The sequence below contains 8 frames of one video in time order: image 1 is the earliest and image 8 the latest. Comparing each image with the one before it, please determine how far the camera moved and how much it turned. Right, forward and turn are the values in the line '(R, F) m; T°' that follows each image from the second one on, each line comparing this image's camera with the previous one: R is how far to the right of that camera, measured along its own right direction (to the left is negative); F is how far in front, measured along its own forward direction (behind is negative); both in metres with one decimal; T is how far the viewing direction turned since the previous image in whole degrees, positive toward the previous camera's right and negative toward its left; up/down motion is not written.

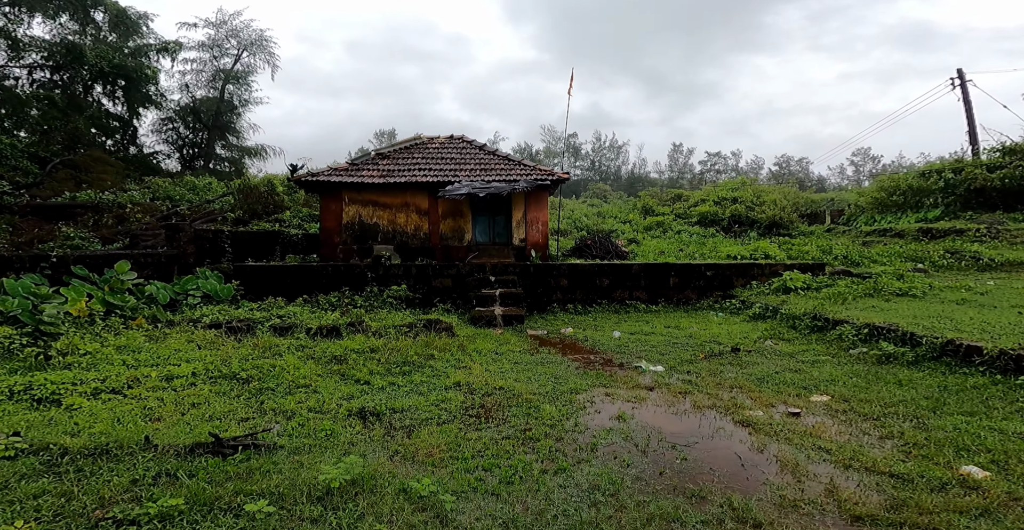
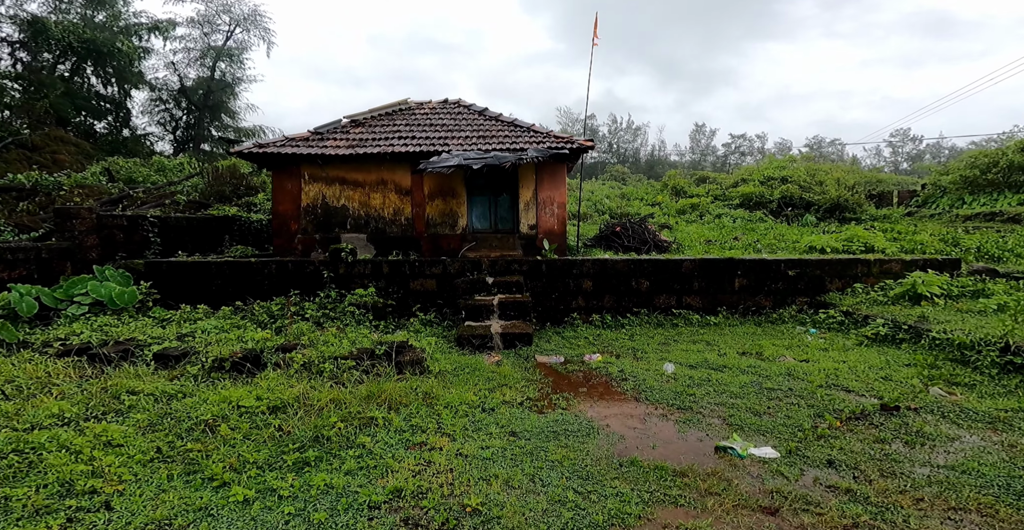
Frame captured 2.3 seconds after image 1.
(+0.2, +2.7) m; -2°
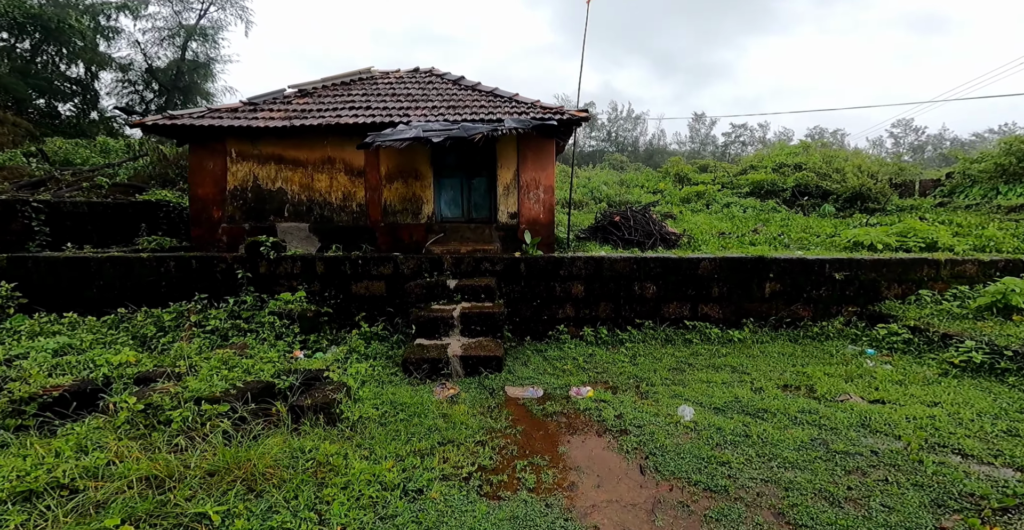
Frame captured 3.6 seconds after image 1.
(+0.3, +1.6) m; 0°
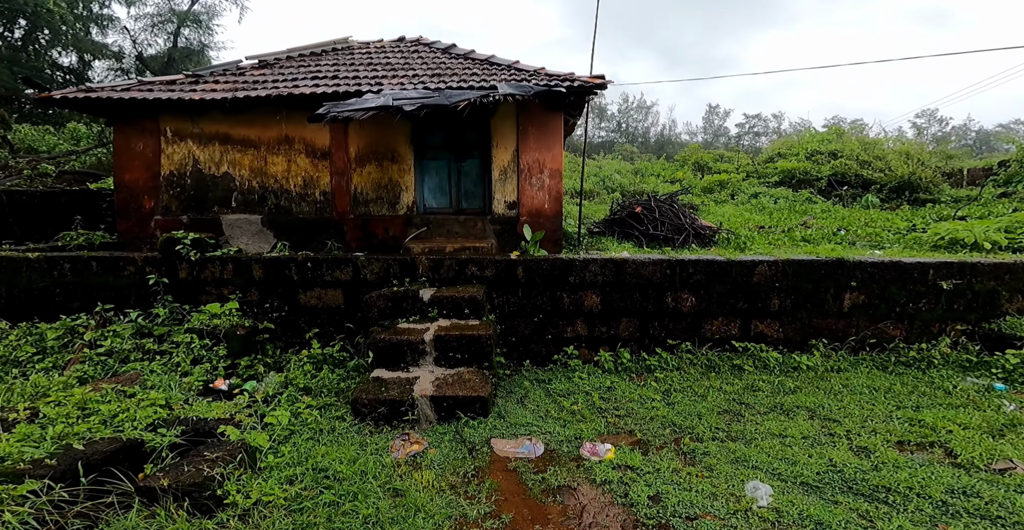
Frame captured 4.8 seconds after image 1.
(+0.1, +1.4) m; -1°
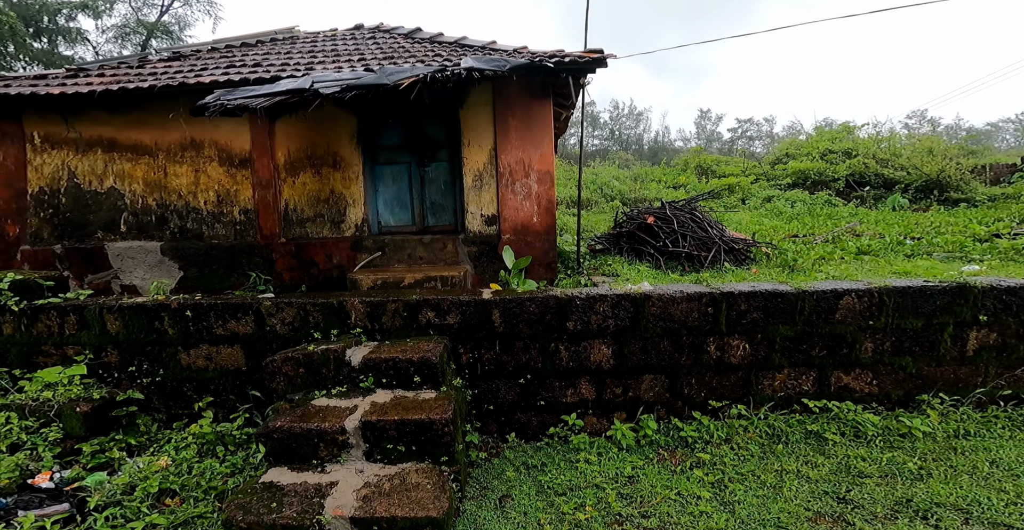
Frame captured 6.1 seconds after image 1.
(+0.1, +1.3) m; +1°
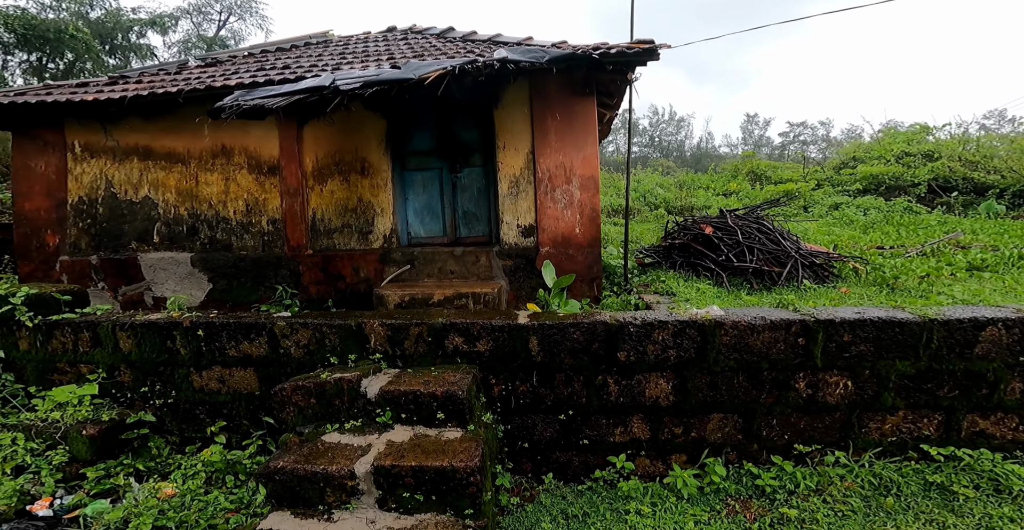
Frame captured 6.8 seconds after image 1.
(0.0, +0.4) m; -5°
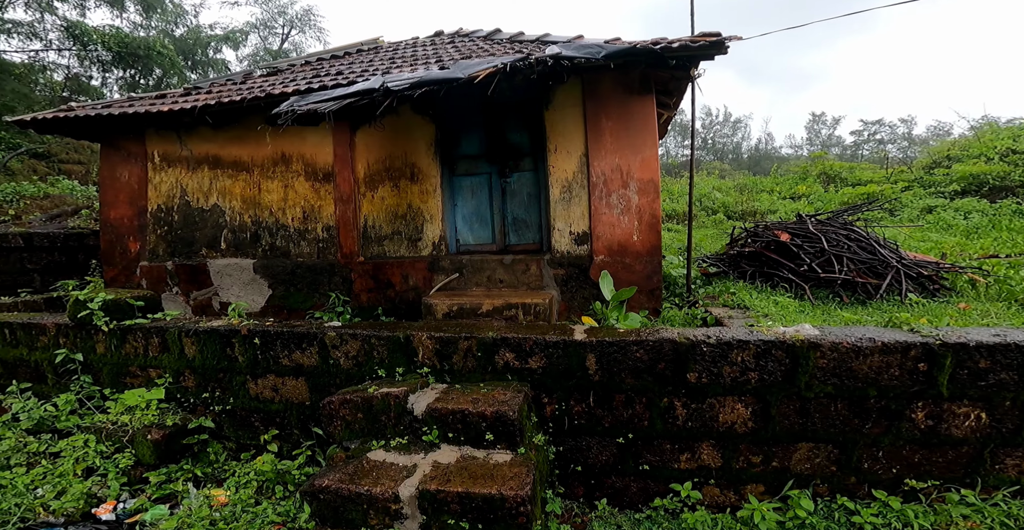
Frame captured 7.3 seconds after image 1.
(0.0, +0.2) m; -6°
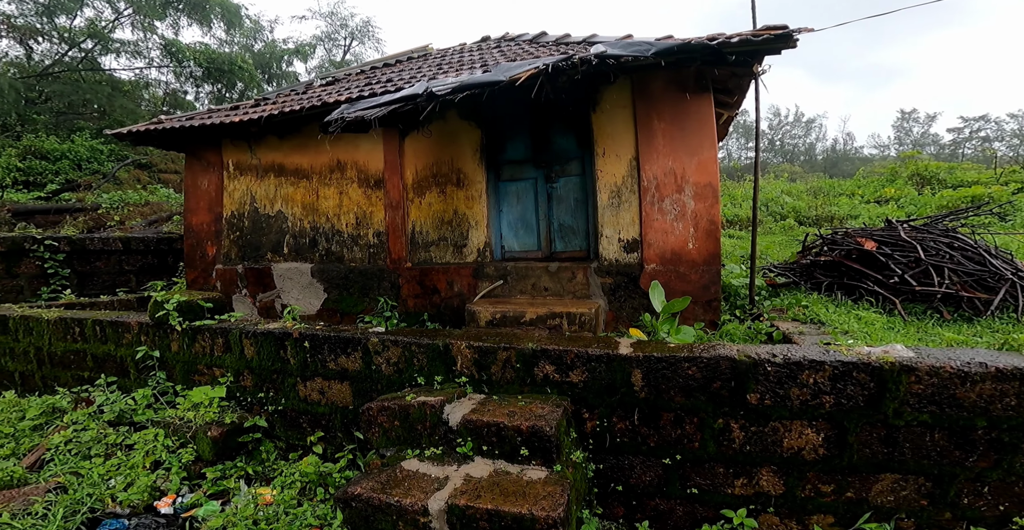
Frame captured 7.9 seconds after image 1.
(+0.1, +0.1) m; -7°
